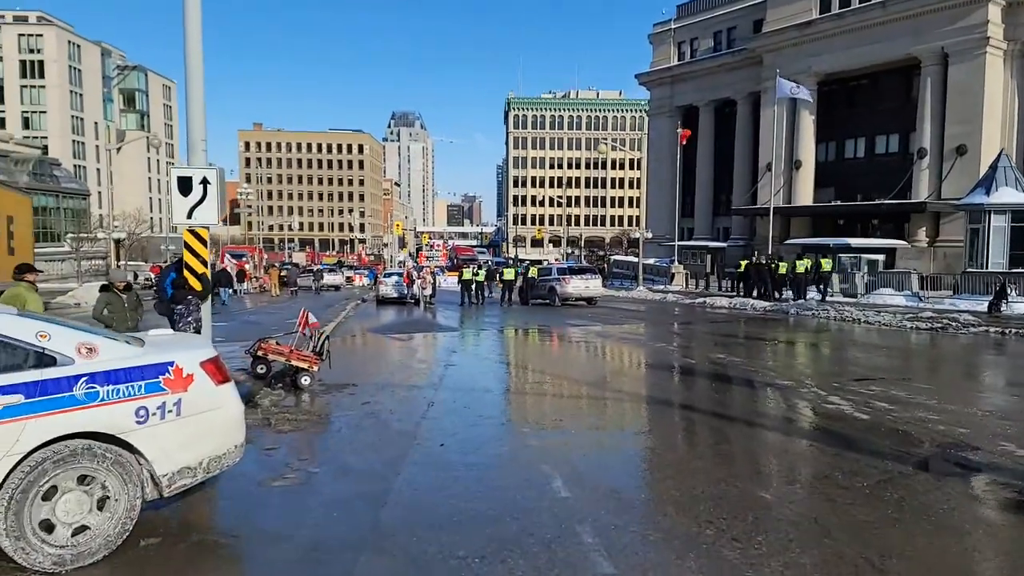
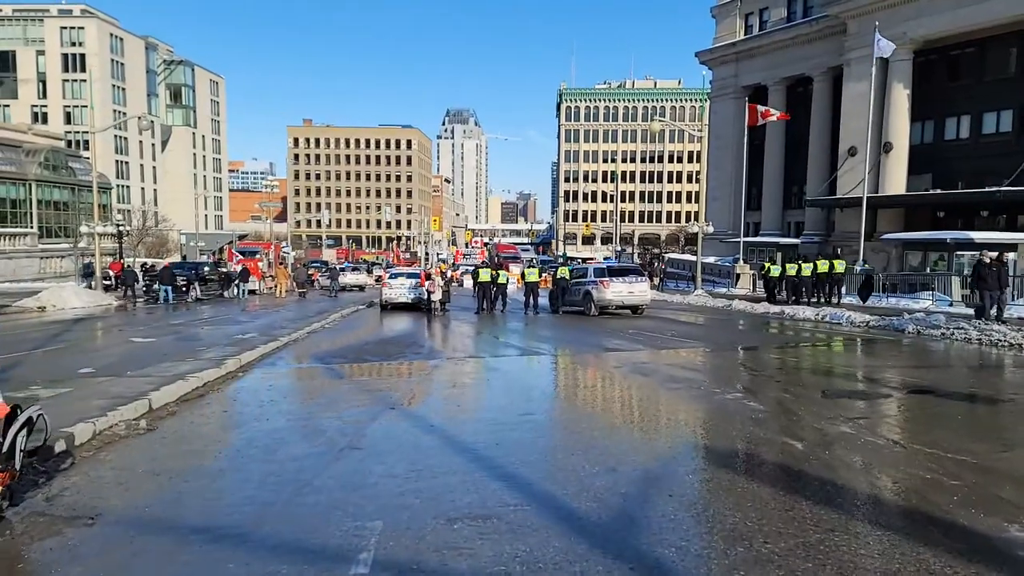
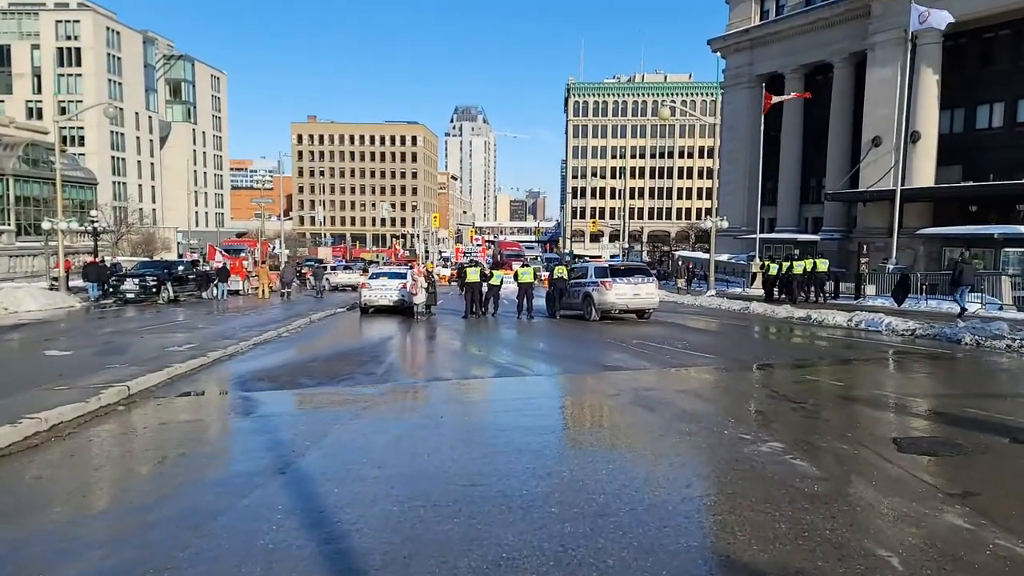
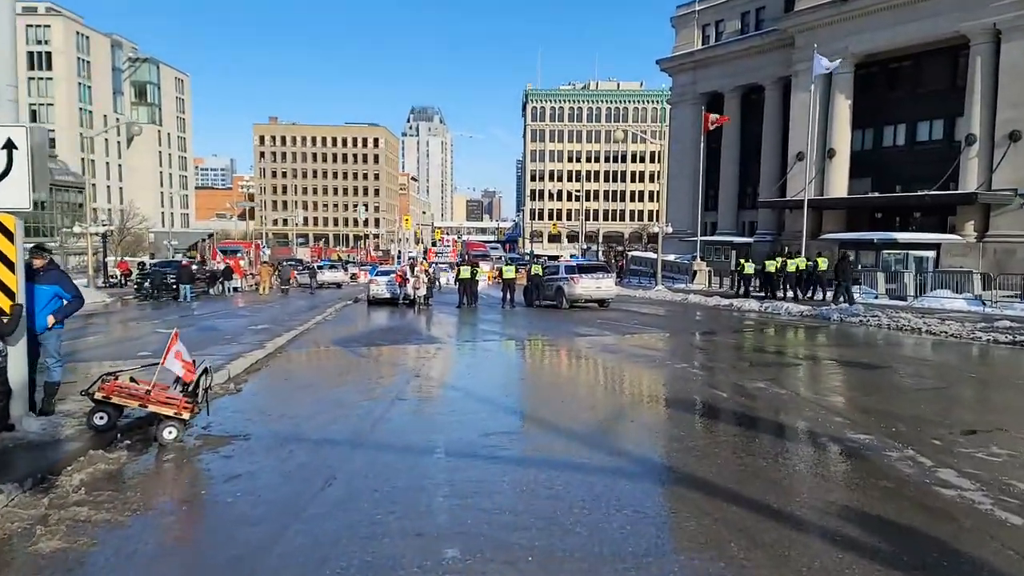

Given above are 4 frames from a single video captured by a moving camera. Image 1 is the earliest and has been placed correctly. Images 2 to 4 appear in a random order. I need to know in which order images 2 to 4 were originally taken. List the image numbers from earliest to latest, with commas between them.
4, 2, 3
